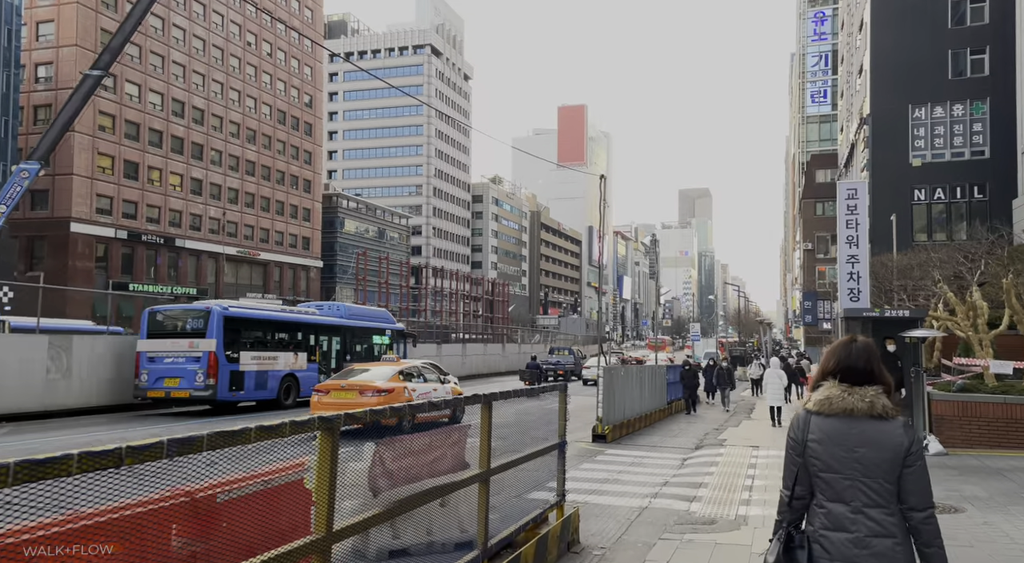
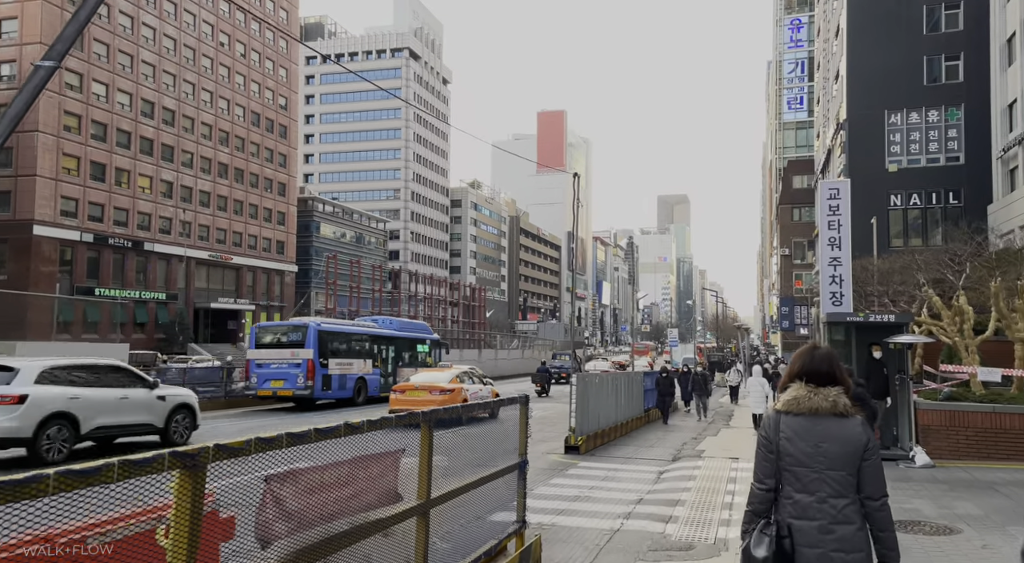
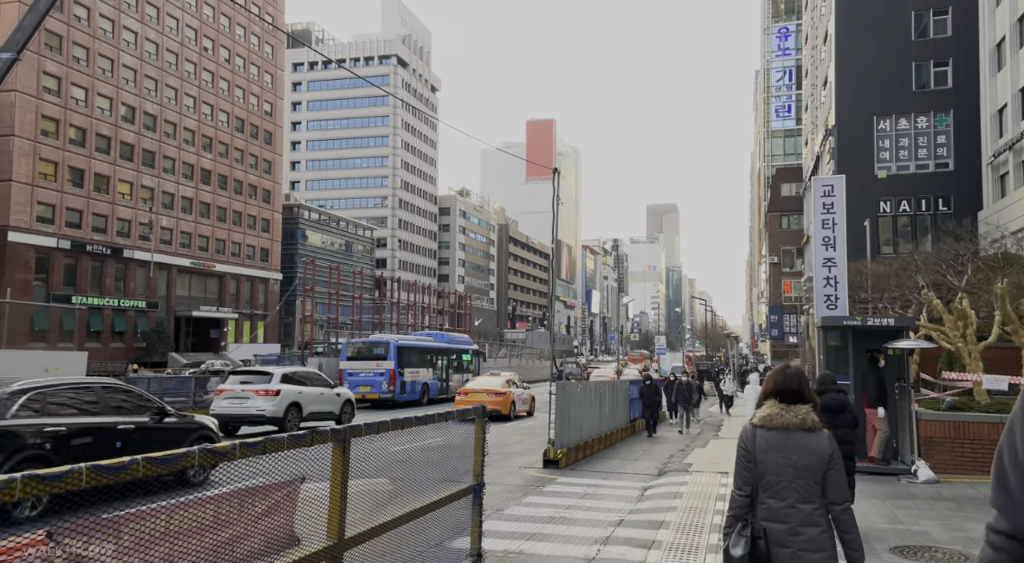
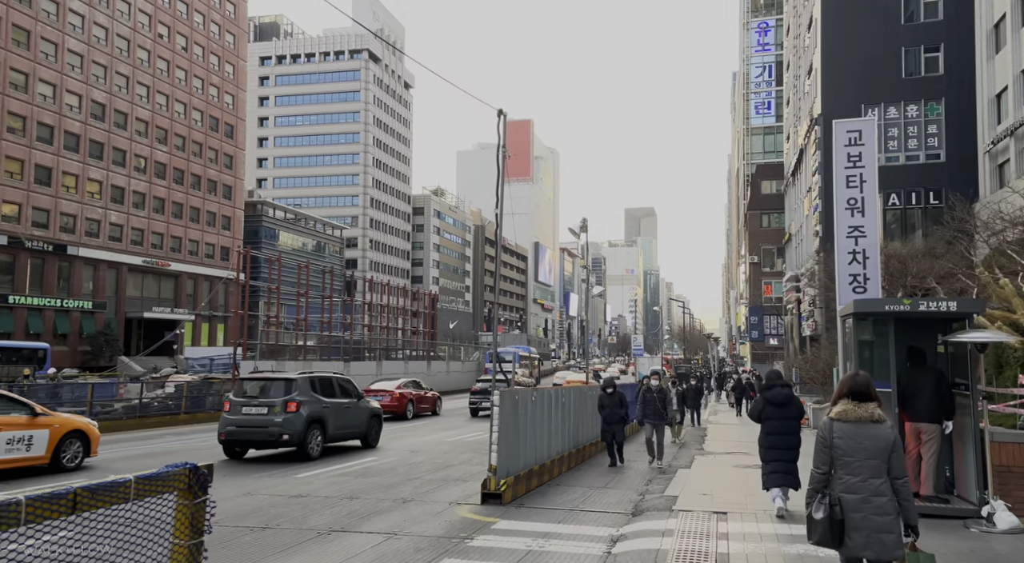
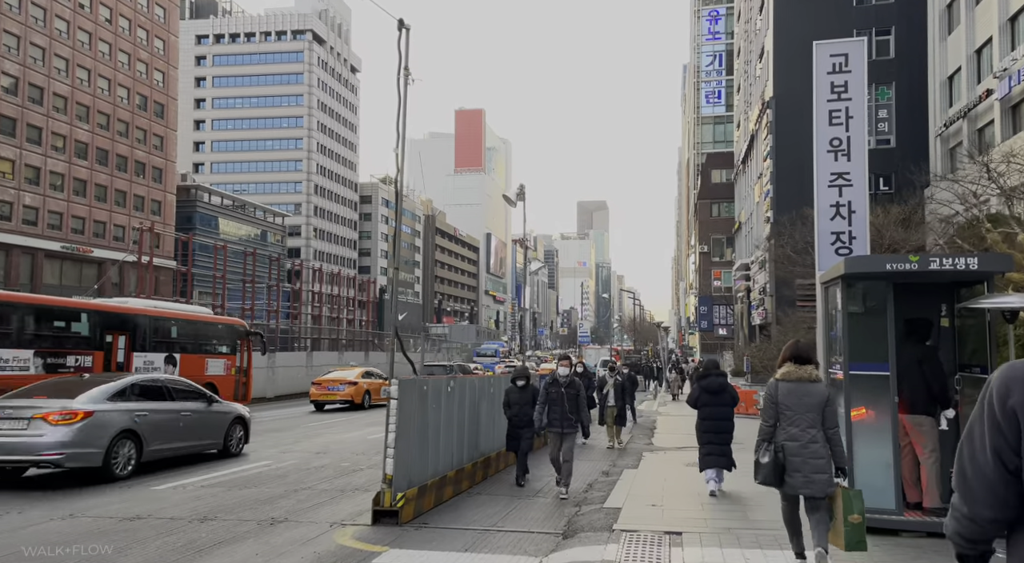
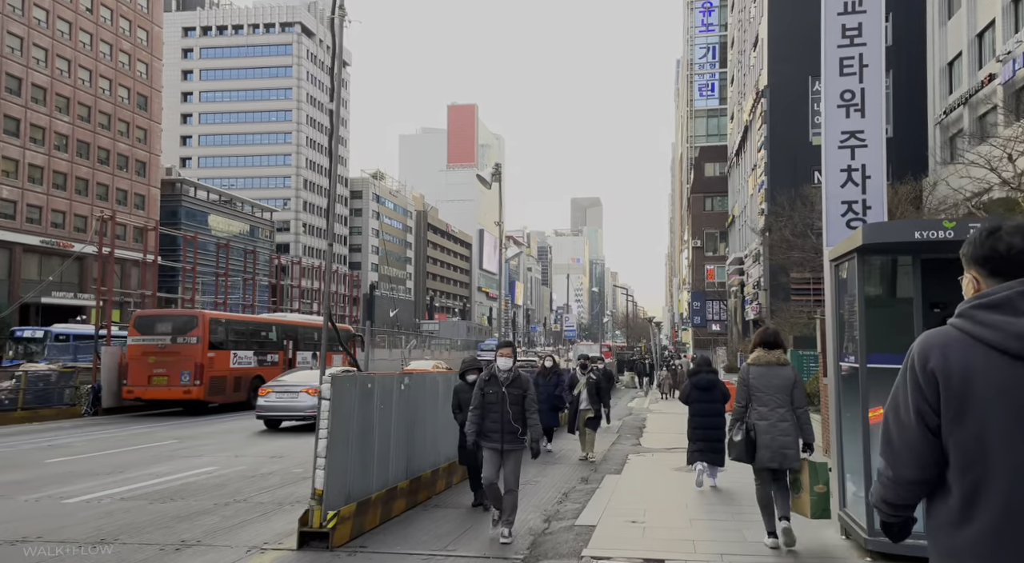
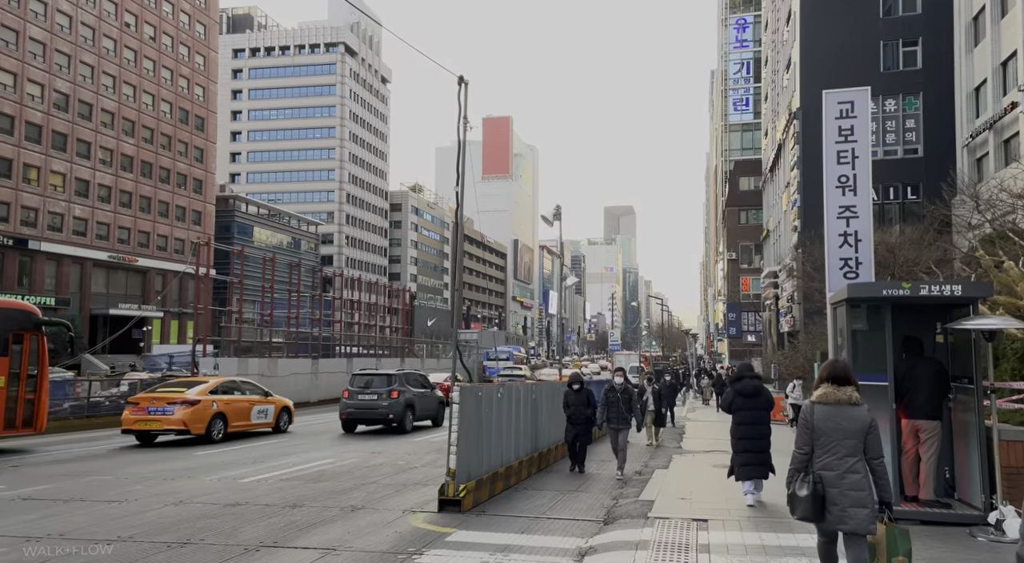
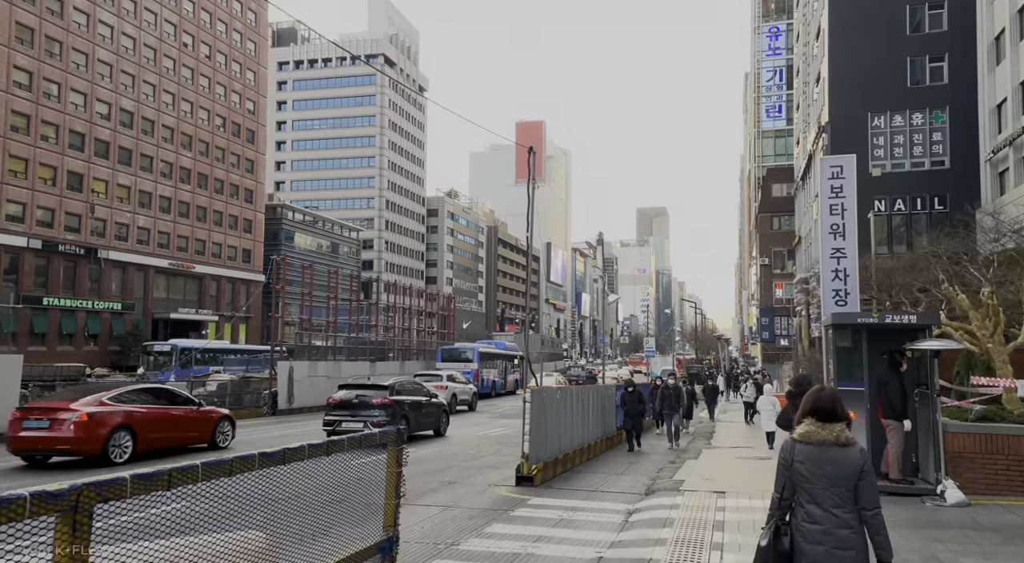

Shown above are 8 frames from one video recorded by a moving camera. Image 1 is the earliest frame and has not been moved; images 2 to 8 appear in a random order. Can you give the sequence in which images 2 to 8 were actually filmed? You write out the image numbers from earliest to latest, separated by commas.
2, 3, 8, 4, 7, 5, 6
